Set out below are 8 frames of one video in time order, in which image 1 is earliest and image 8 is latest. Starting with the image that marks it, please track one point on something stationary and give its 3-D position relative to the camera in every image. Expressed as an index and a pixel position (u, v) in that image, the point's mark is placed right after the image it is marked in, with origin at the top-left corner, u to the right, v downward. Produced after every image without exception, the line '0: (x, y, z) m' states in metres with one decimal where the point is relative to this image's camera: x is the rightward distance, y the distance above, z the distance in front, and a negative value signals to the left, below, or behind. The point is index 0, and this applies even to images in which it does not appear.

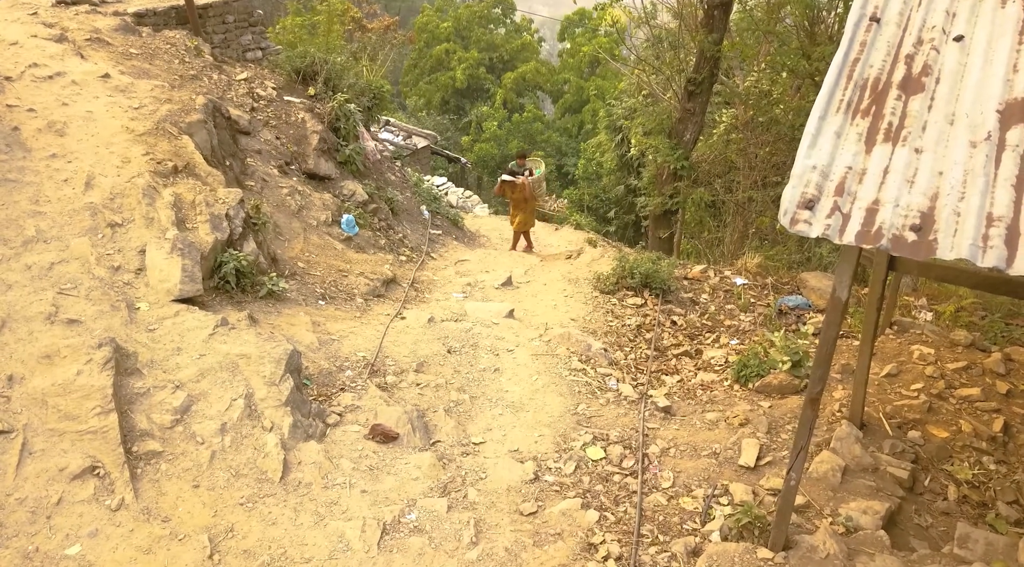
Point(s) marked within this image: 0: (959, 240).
0: (+1.2, +0.1, +2.0) m
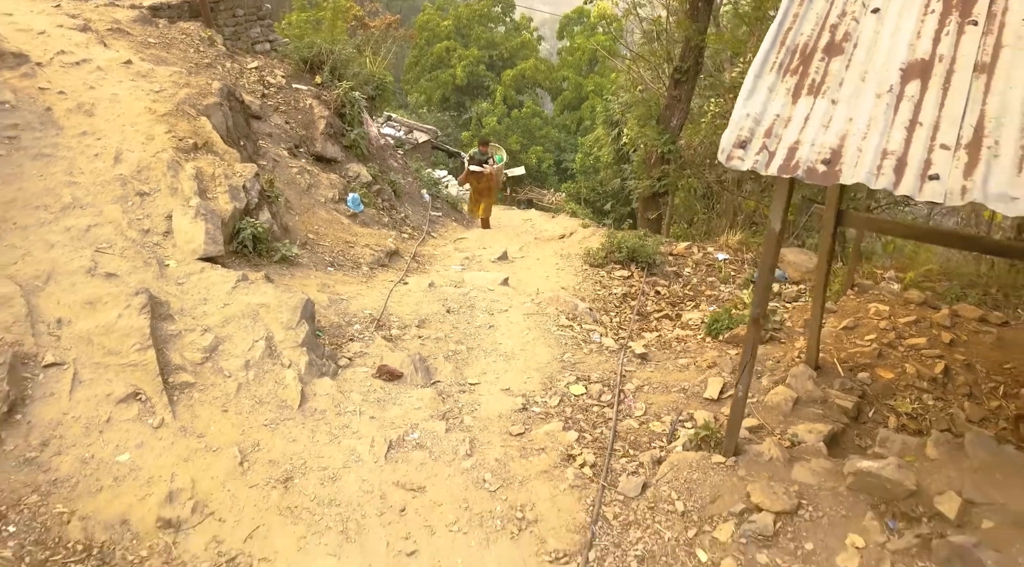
0: (+1.2, +0.4, +2.4) m
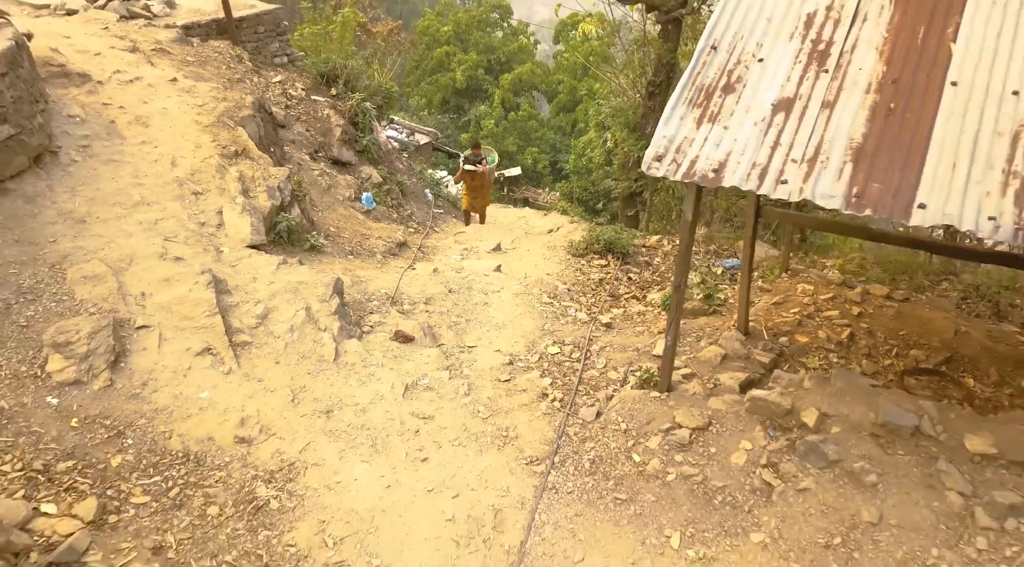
0: (+1.1, +0.5, +3.5) m
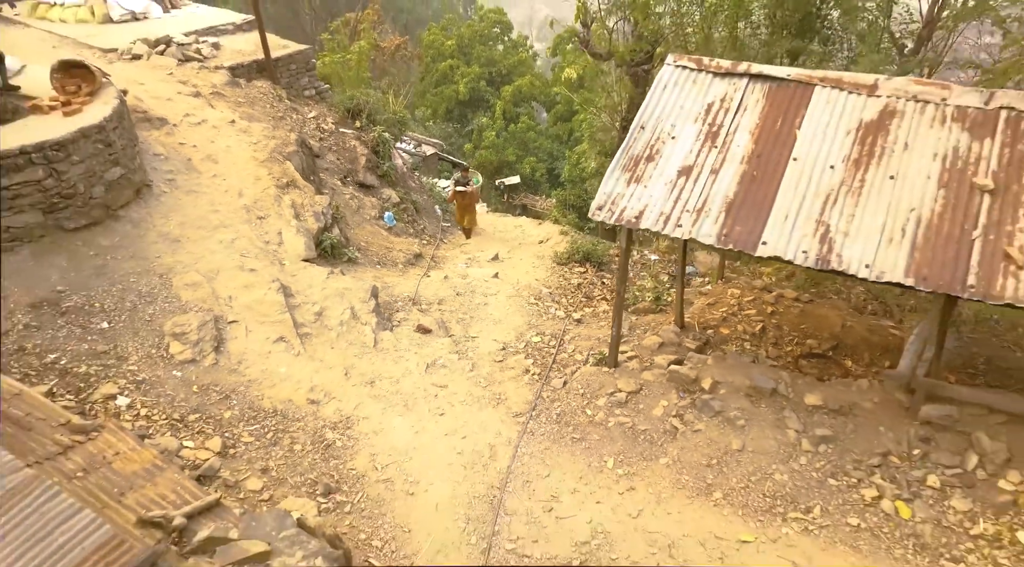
0: (+1.0, +0.4, +5.2) m
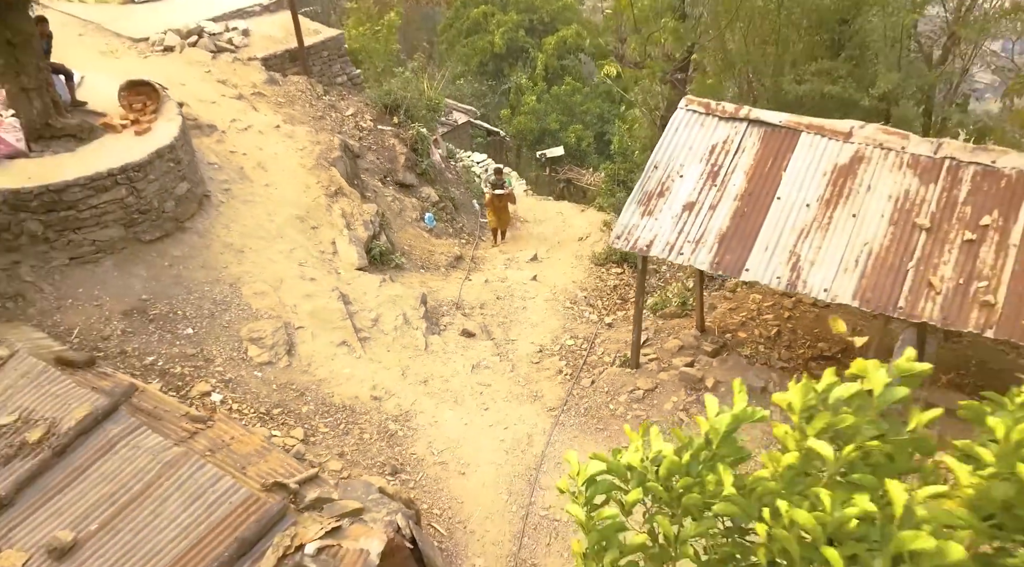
0: (+1.3, +0.3, +6.3) m
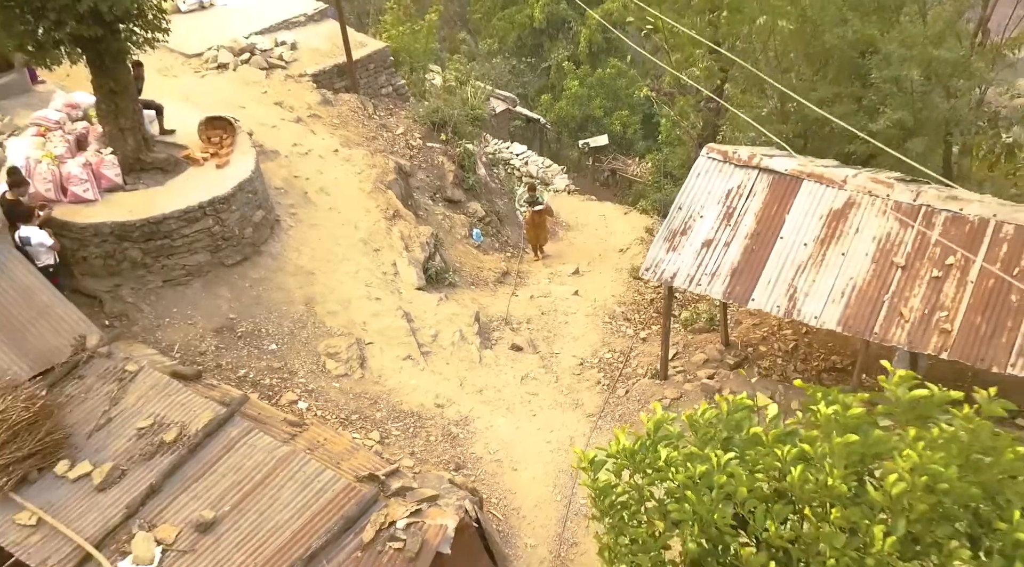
0: (+1.7, 0.0, +7.3) m
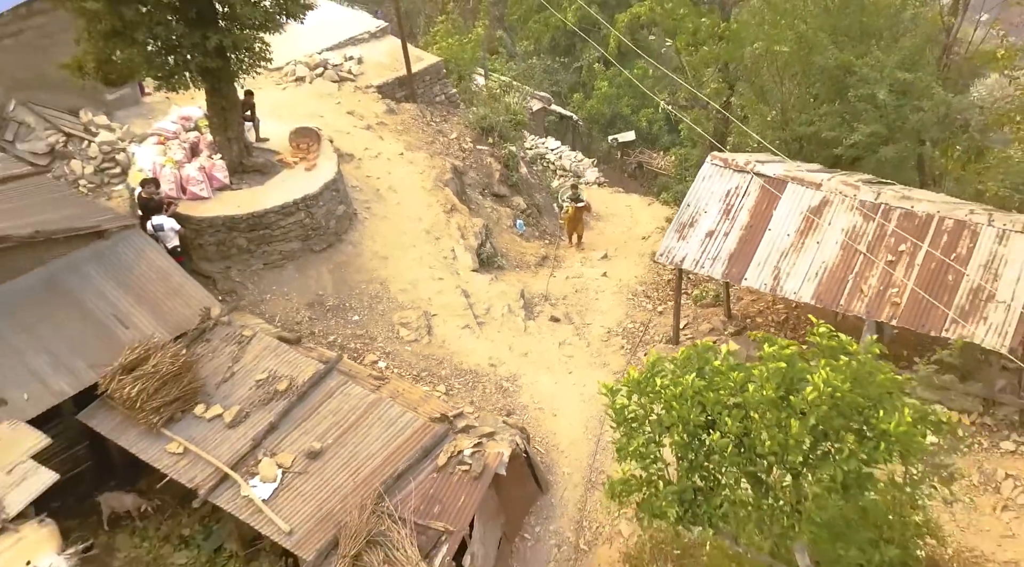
0: (+2.3, +0.3, +9.3) m
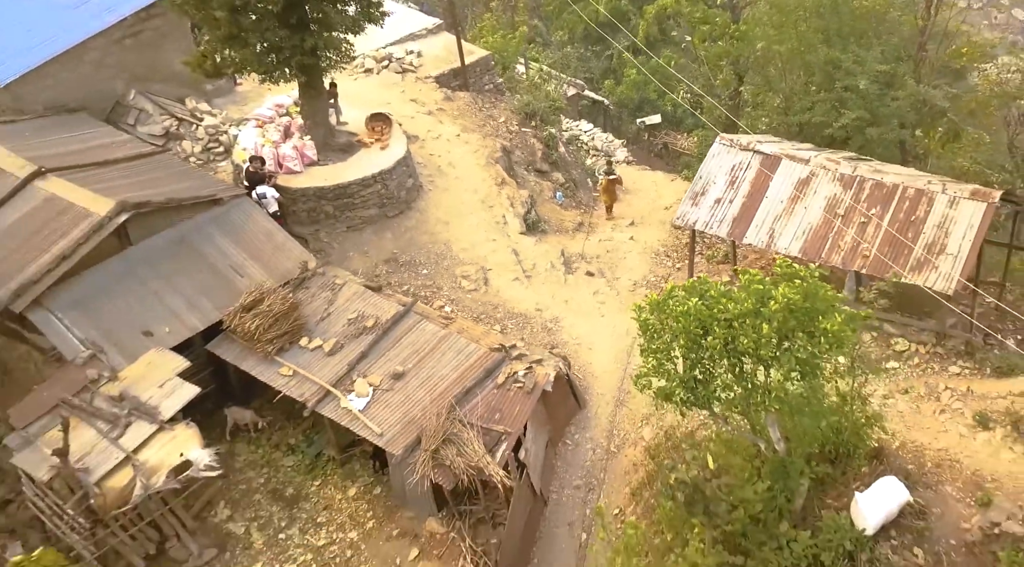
0: (+3.0, +1.0, +11.6) m
